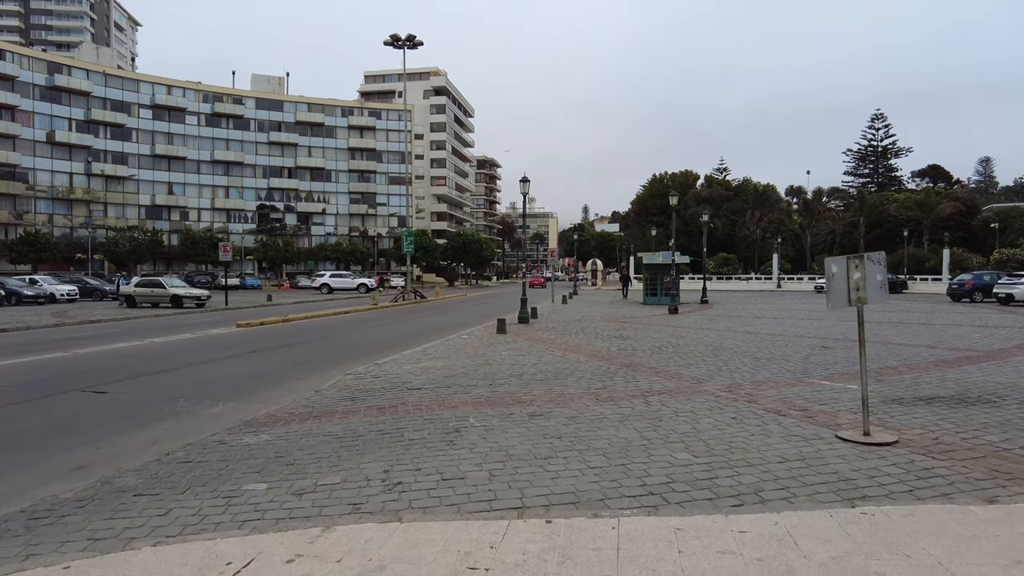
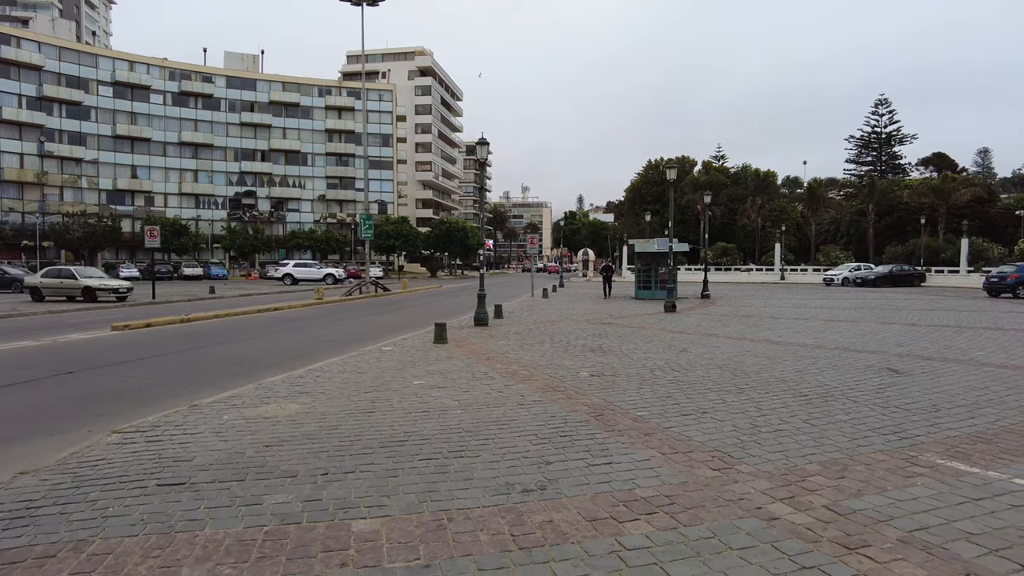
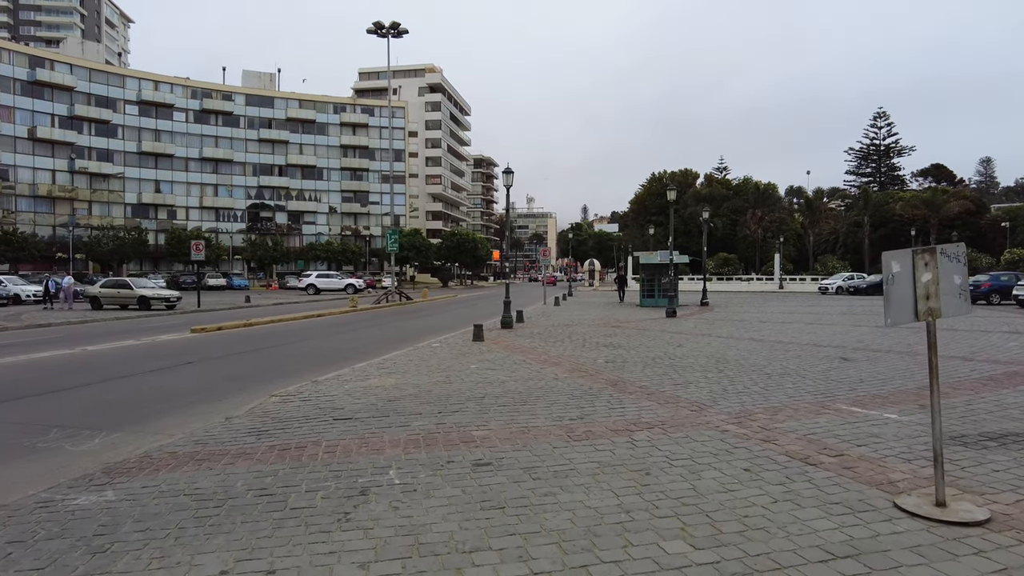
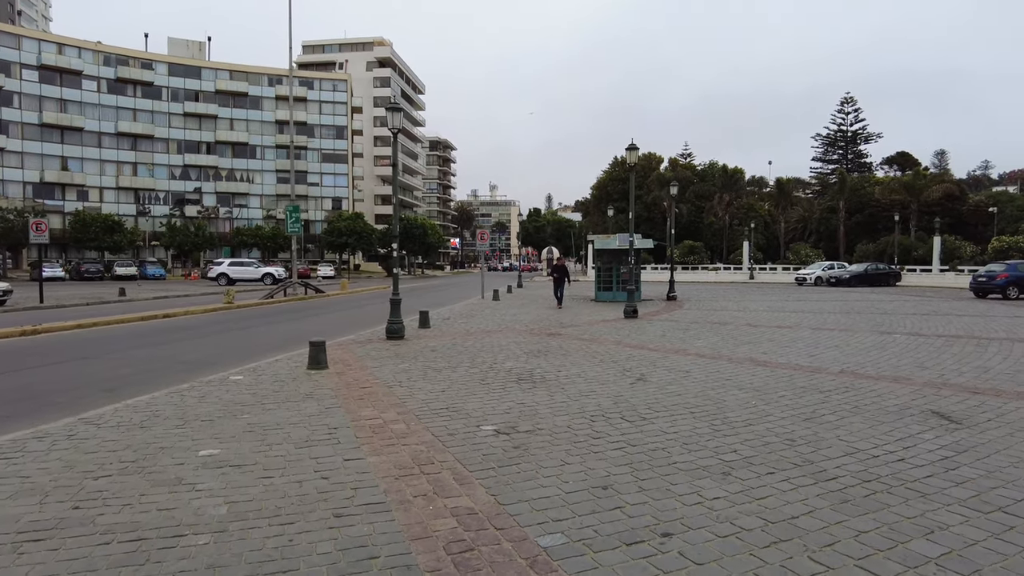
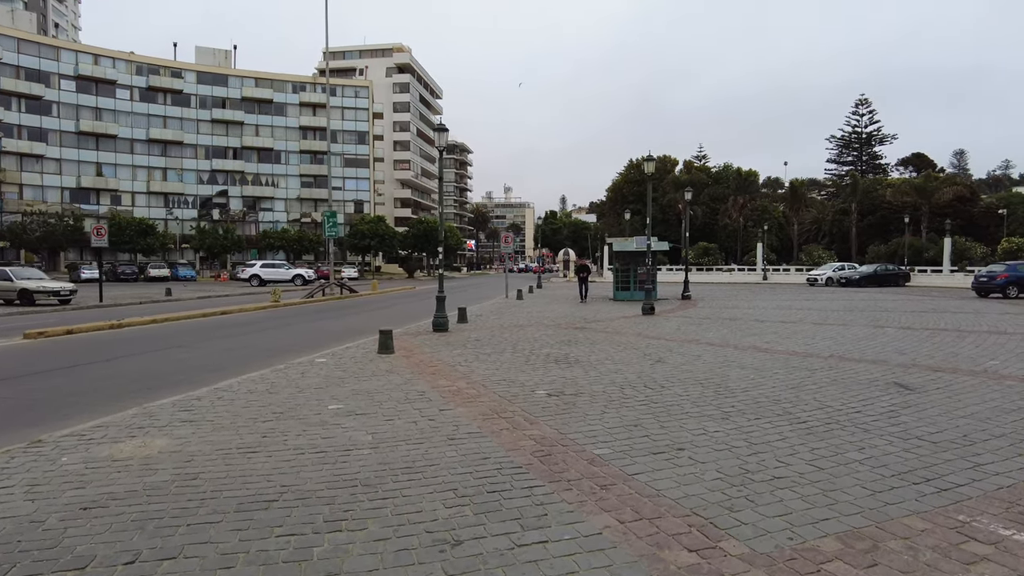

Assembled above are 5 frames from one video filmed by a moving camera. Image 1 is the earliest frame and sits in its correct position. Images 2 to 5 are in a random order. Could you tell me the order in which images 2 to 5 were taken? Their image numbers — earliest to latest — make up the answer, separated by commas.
3, 2, 5, 4
